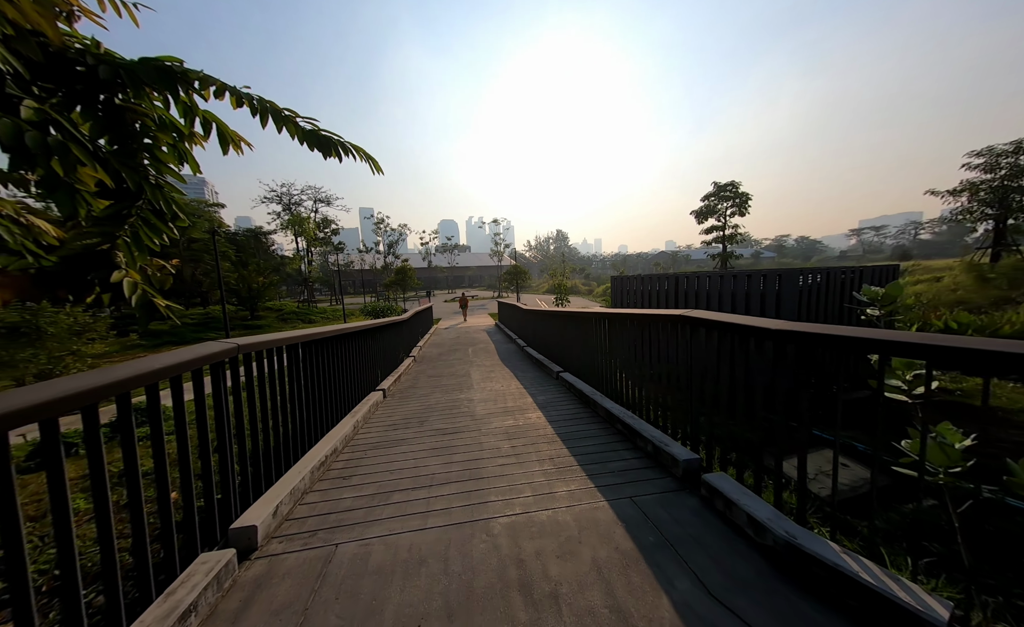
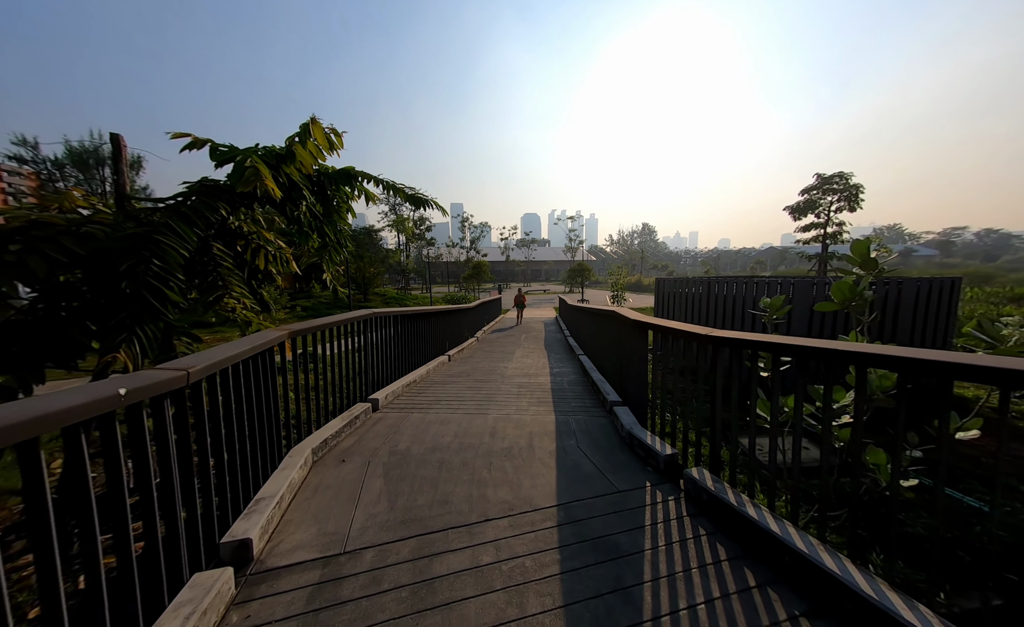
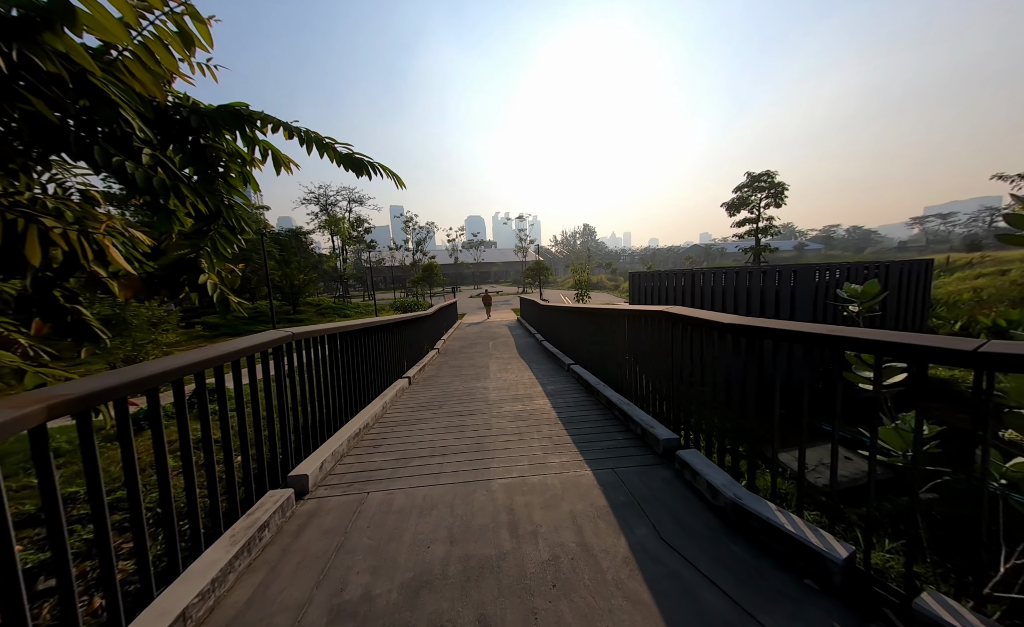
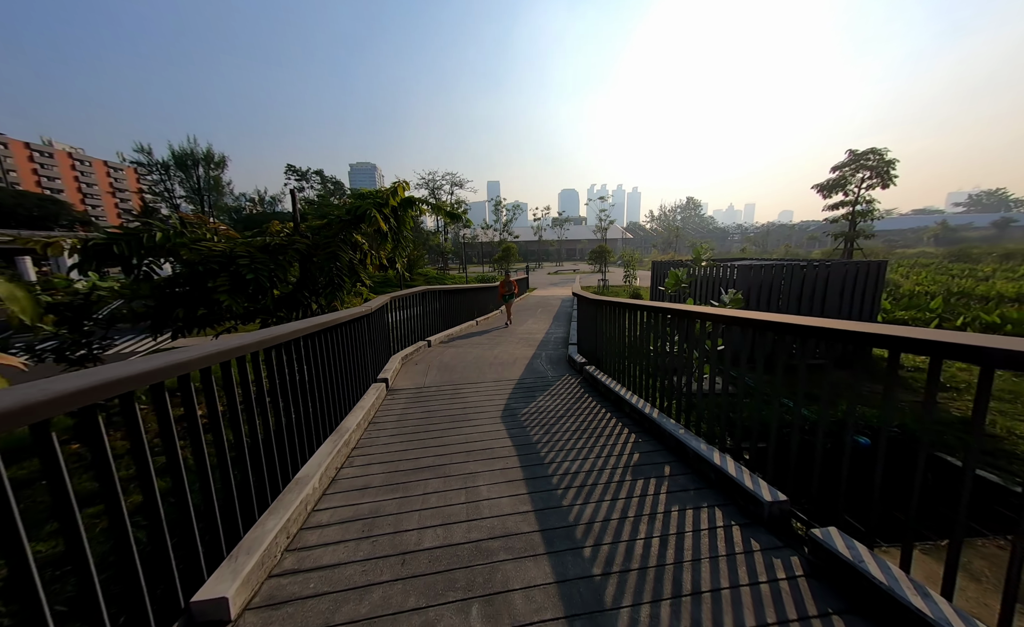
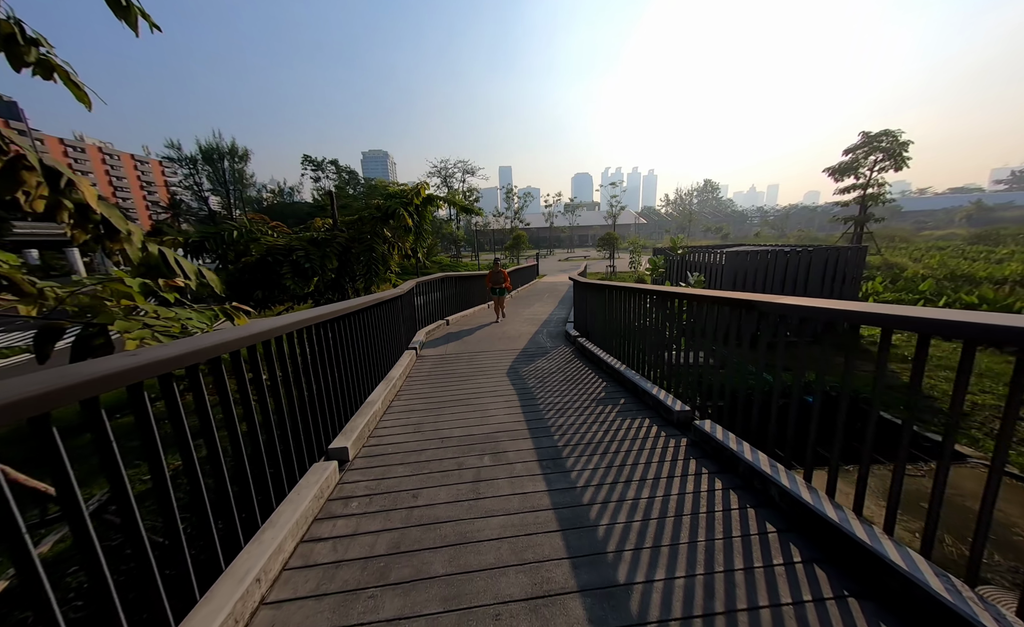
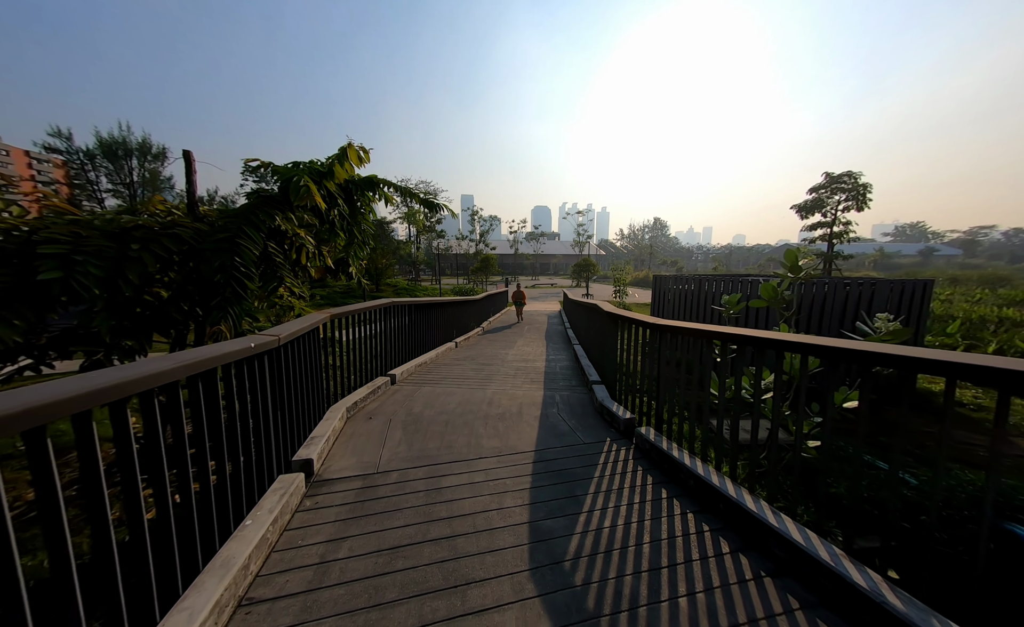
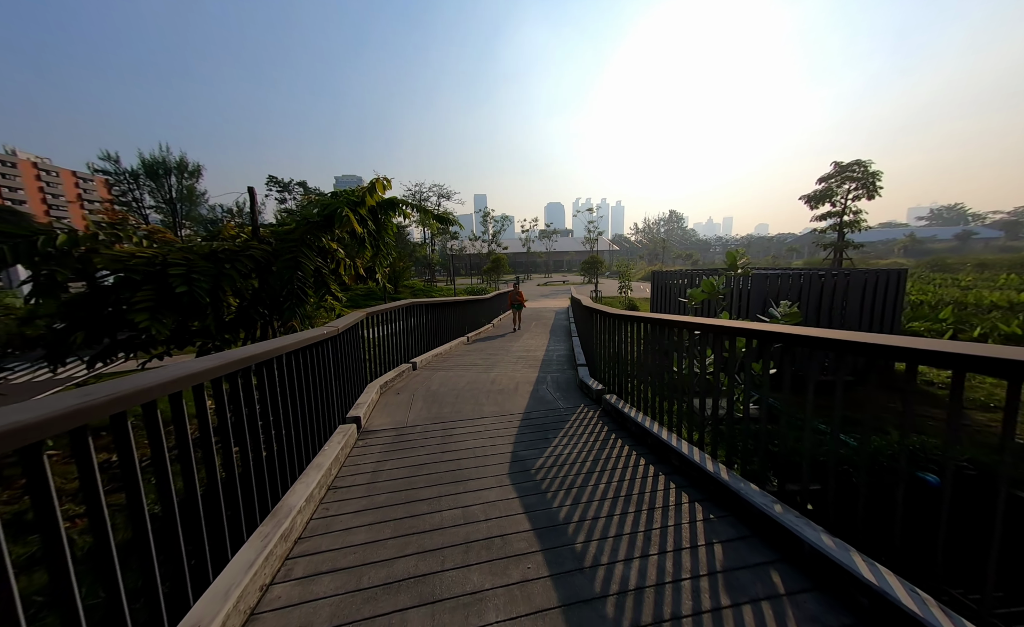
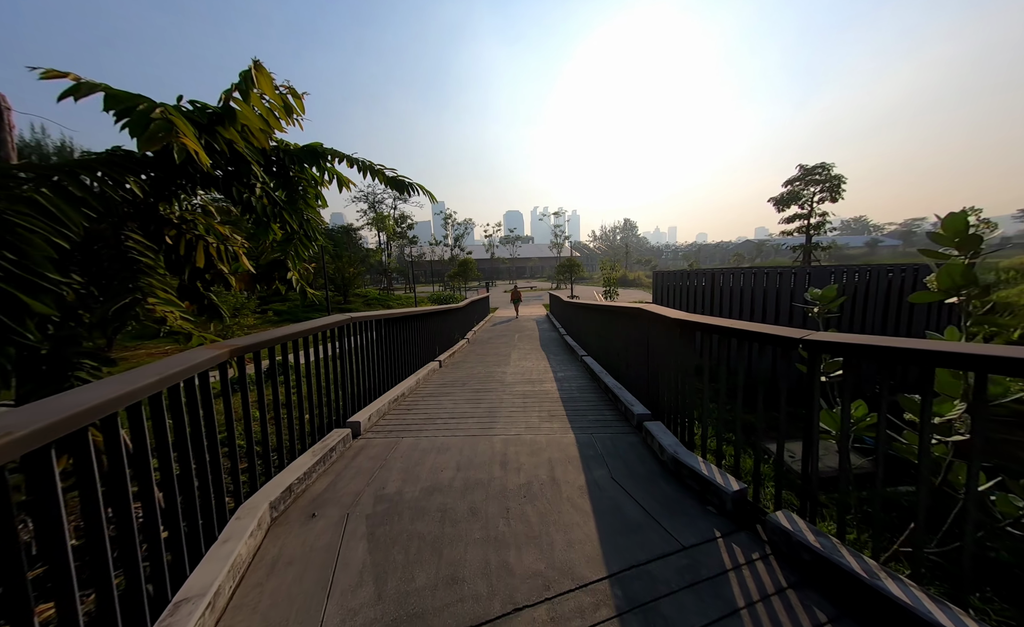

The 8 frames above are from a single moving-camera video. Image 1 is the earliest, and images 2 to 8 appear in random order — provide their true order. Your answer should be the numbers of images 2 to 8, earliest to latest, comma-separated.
3, 8, 2, 6, 7, 4, 5
